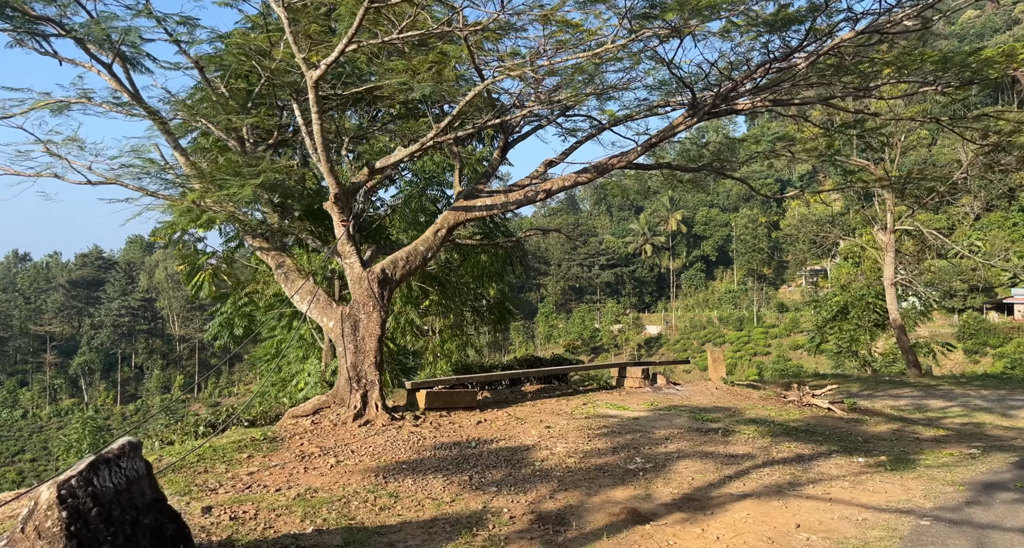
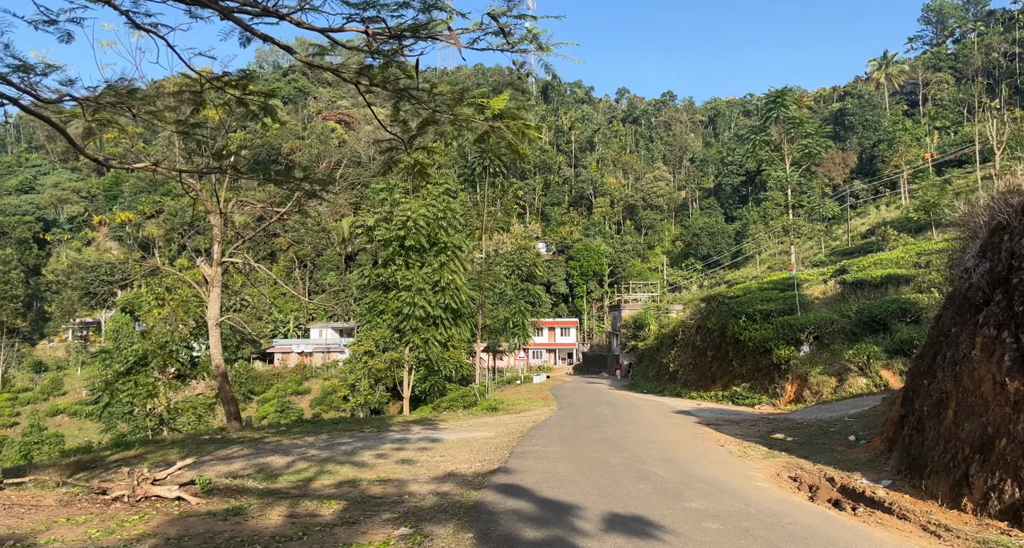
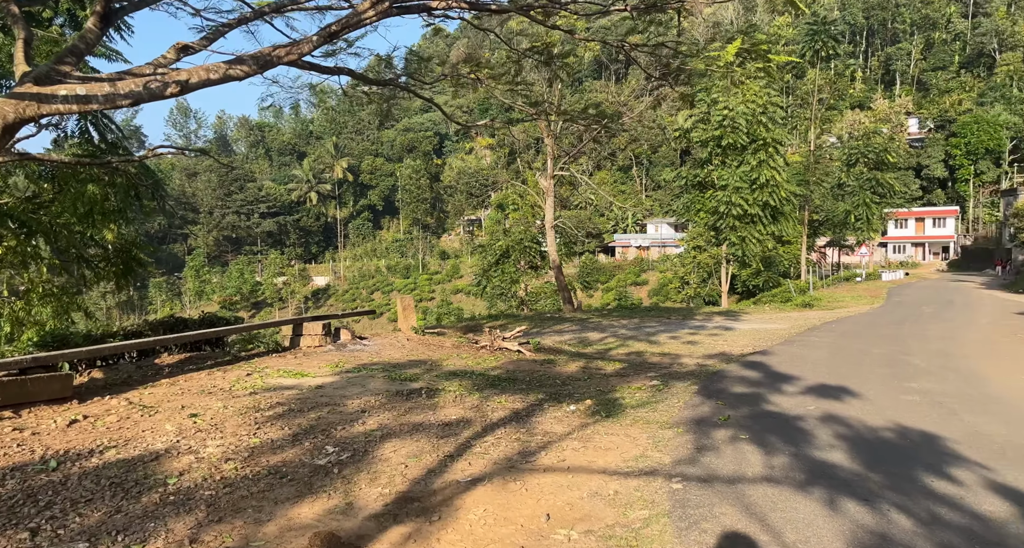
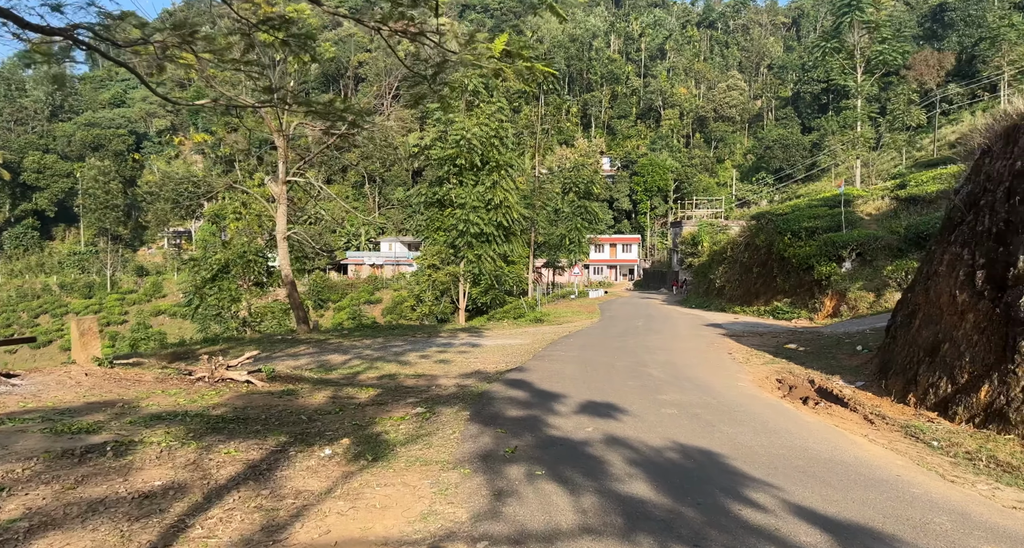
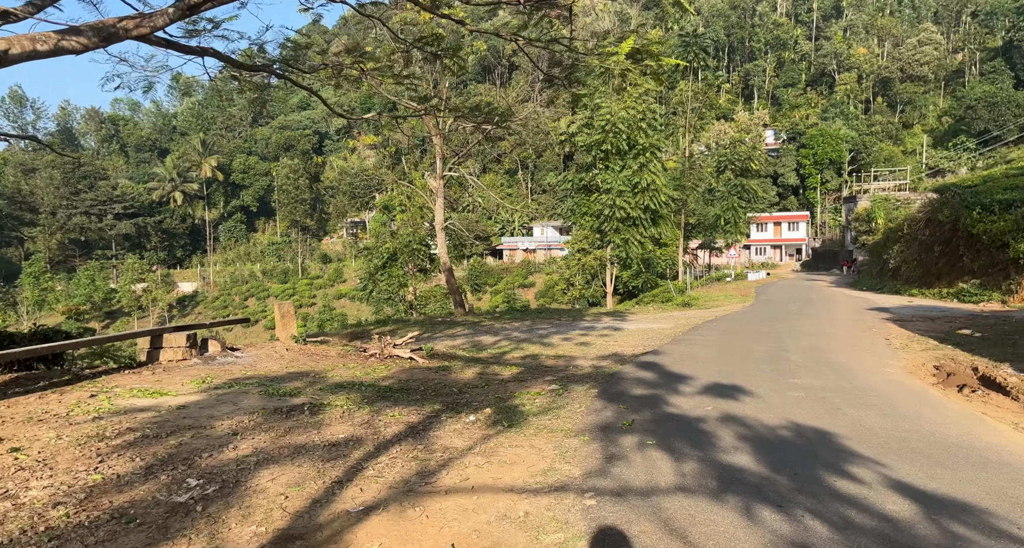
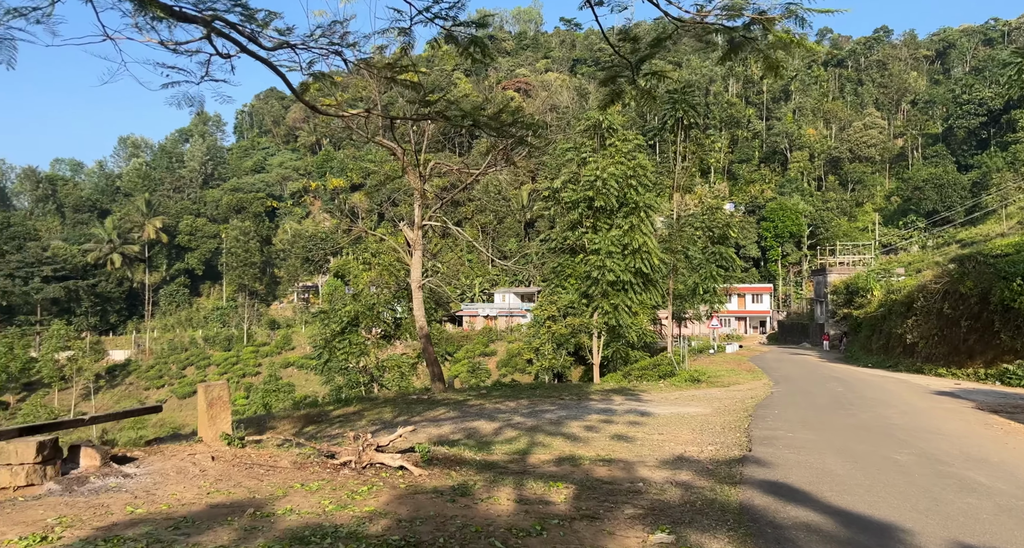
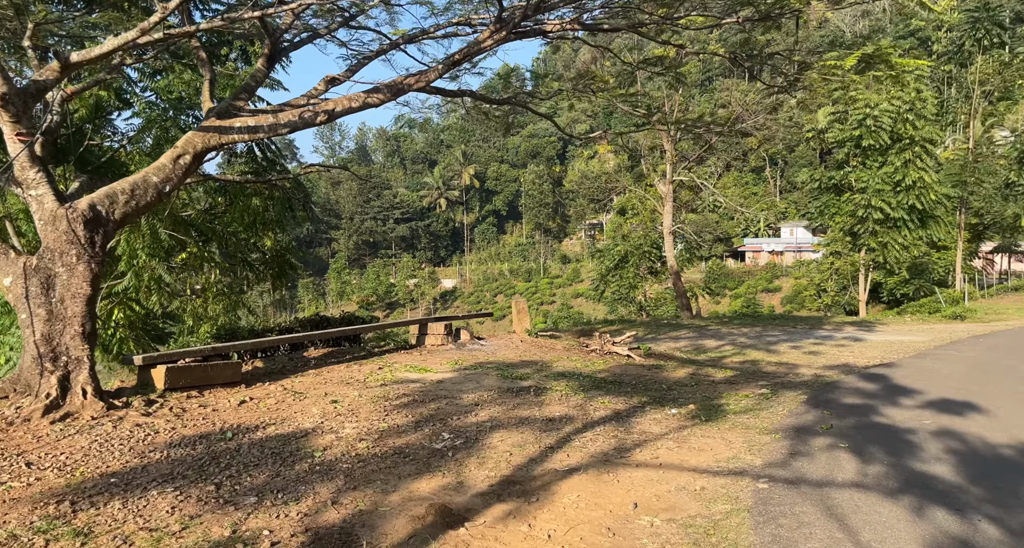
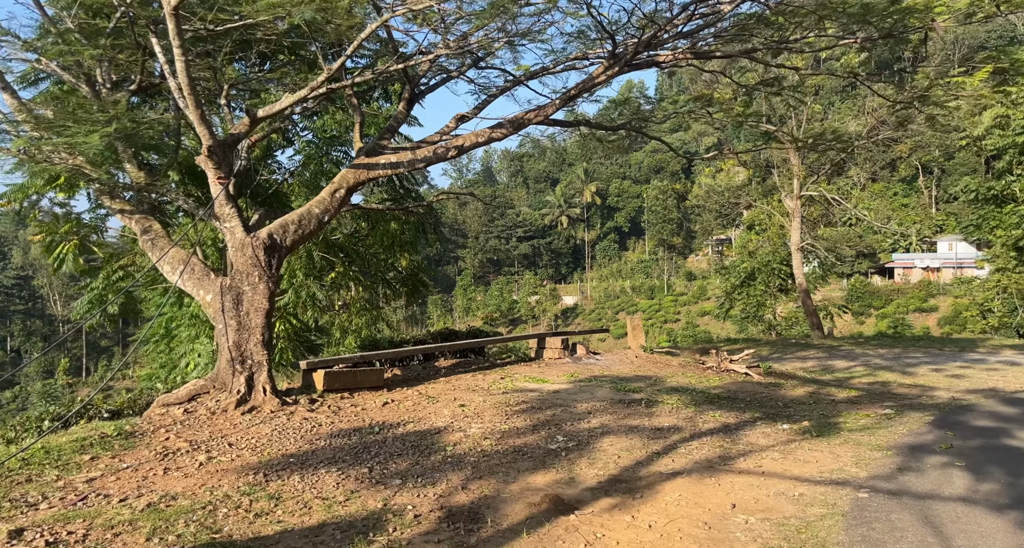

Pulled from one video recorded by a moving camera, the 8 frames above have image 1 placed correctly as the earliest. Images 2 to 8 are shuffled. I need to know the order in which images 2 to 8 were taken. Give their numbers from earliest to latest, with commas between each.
8, 7, 3, 5, 4, 2, 6
